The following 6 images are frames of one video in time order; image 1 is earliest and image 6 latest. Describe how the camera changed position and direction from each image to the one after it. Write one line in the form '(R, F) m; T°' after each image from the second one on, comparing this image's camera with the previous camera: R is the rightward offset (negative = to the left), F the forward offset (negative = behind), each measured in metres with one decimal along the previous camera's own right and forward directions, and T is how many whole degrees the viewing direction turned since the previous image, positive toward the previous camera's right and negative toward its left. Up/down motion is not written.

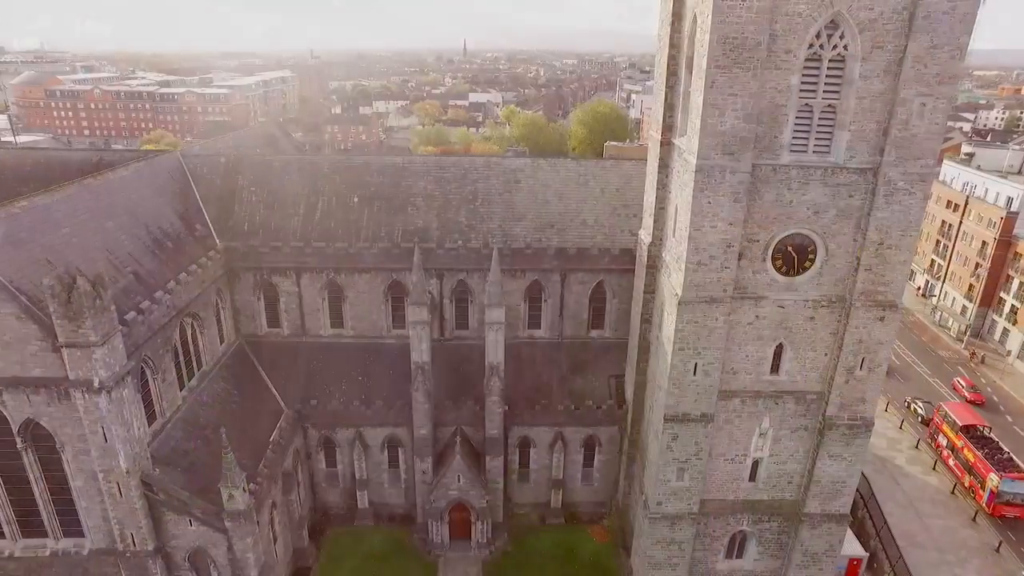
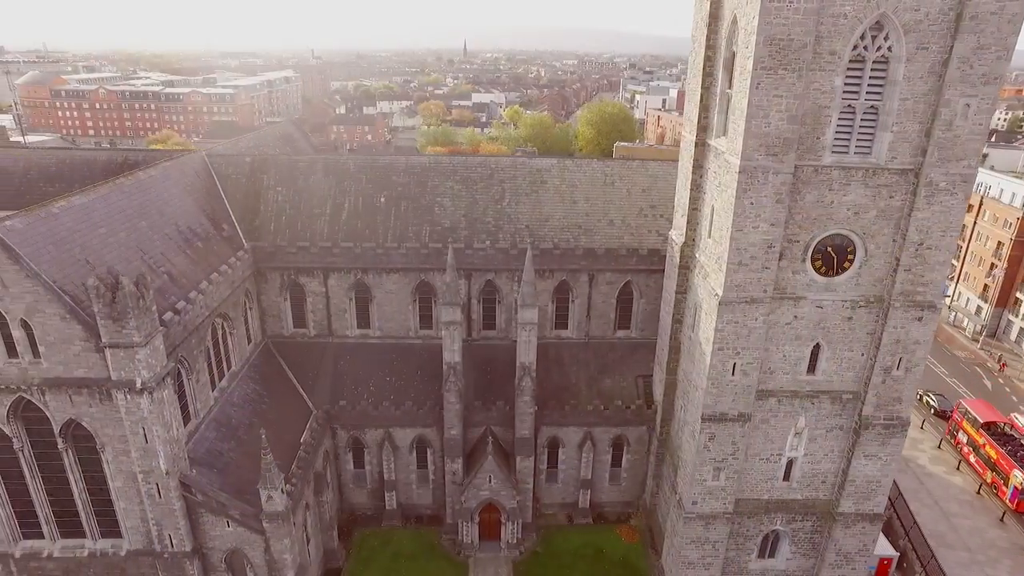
(-1.5, 0.0) m; 0°
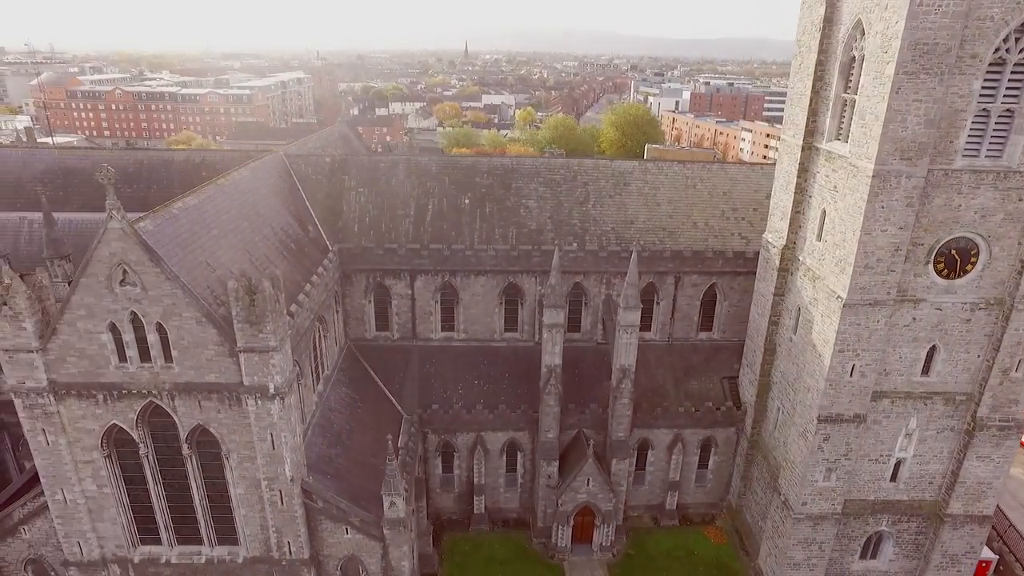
(-4.6, +0.1) m; +1°
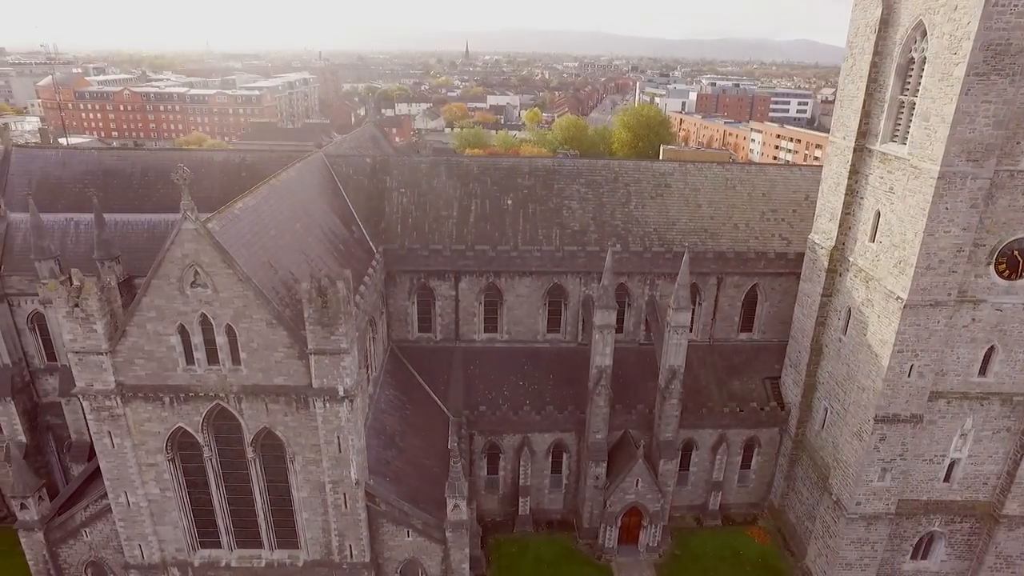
(-2.3, 0.0) m; 0°
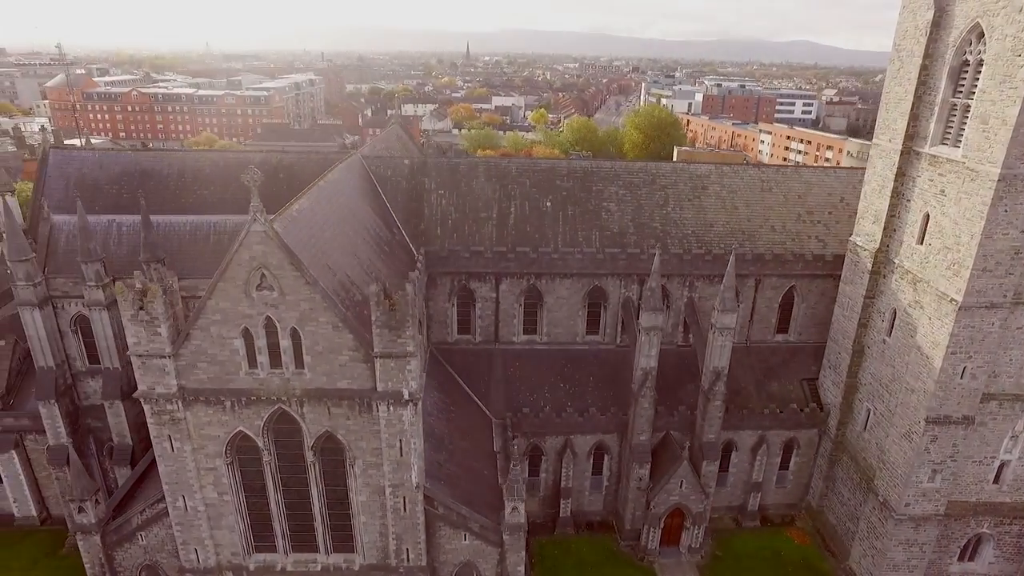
(-2.1, 0.0) m; 0°
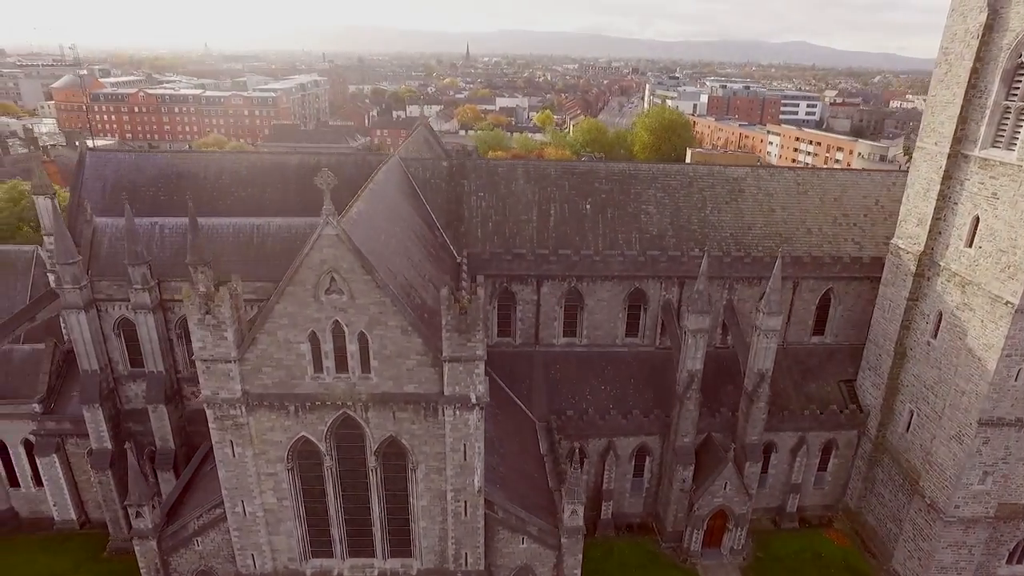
(-2.2, +0.1) m; 0°
